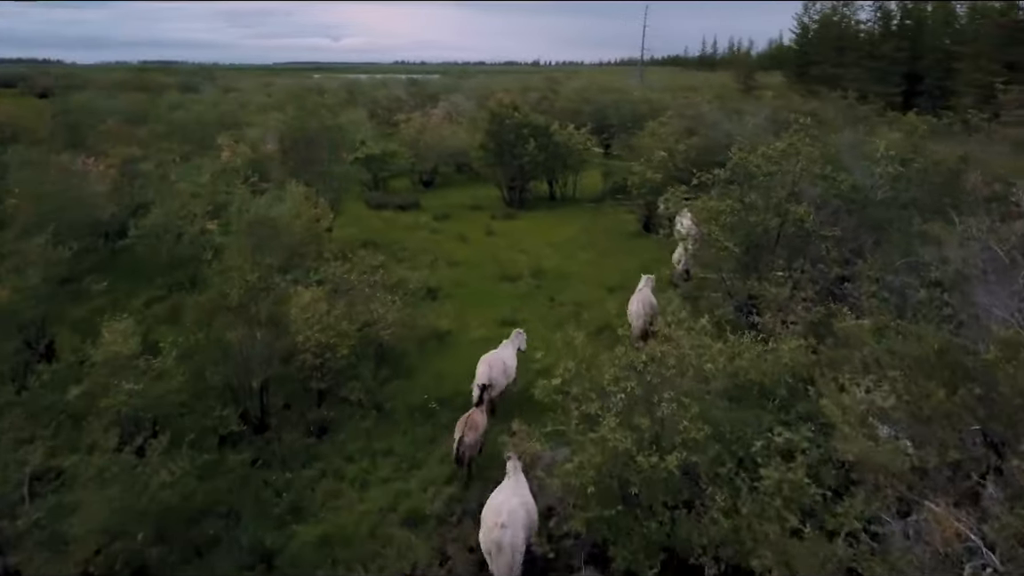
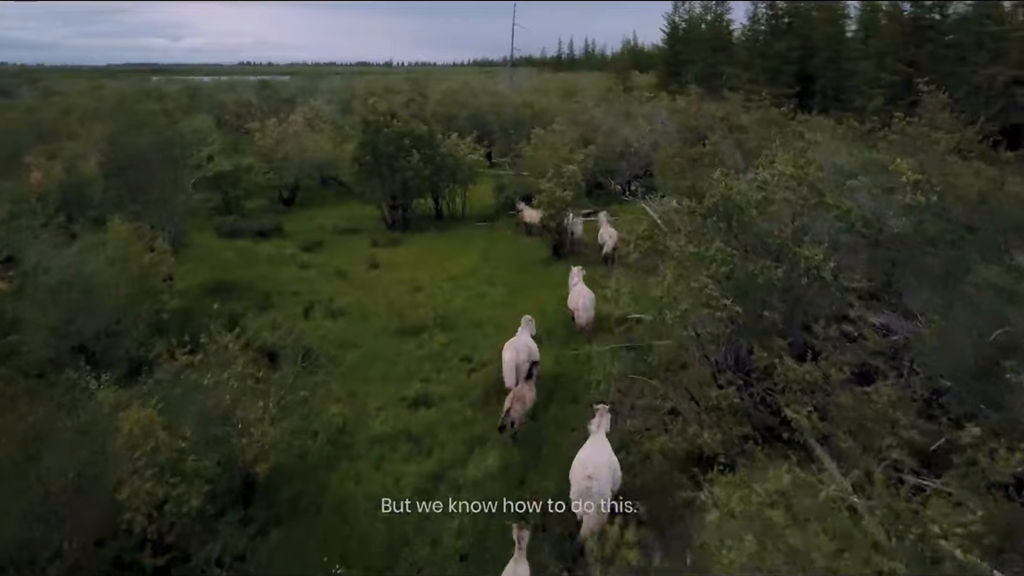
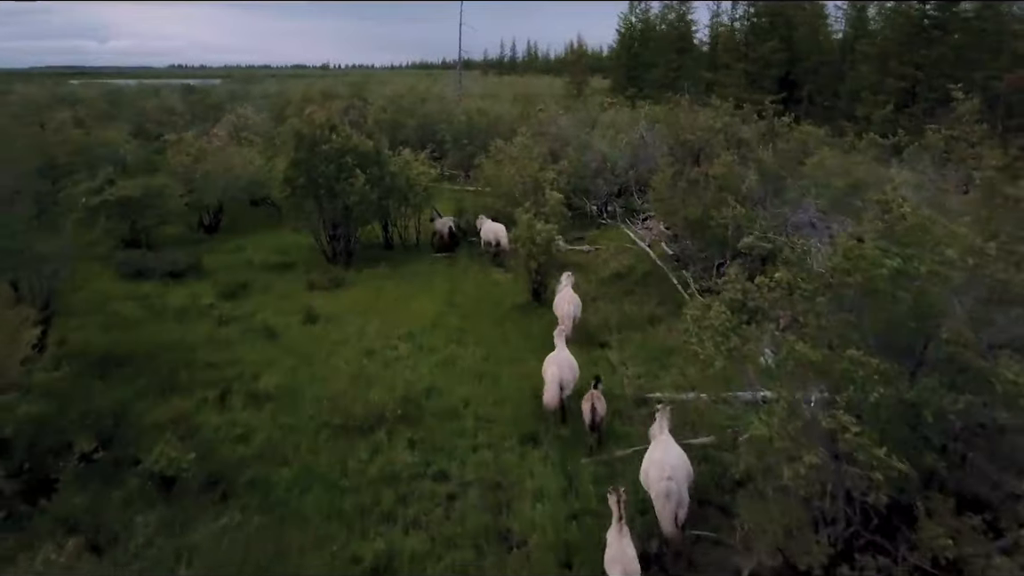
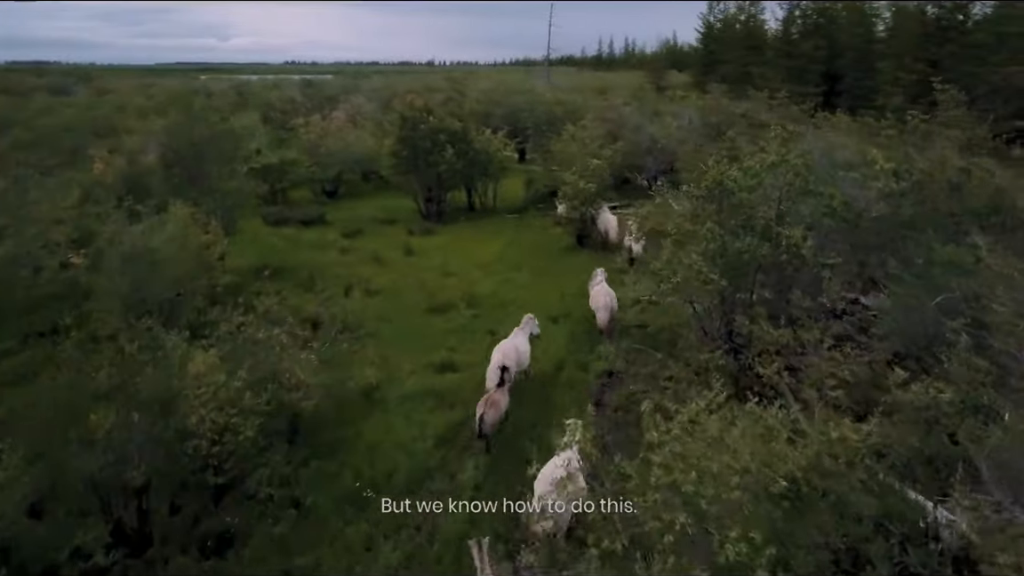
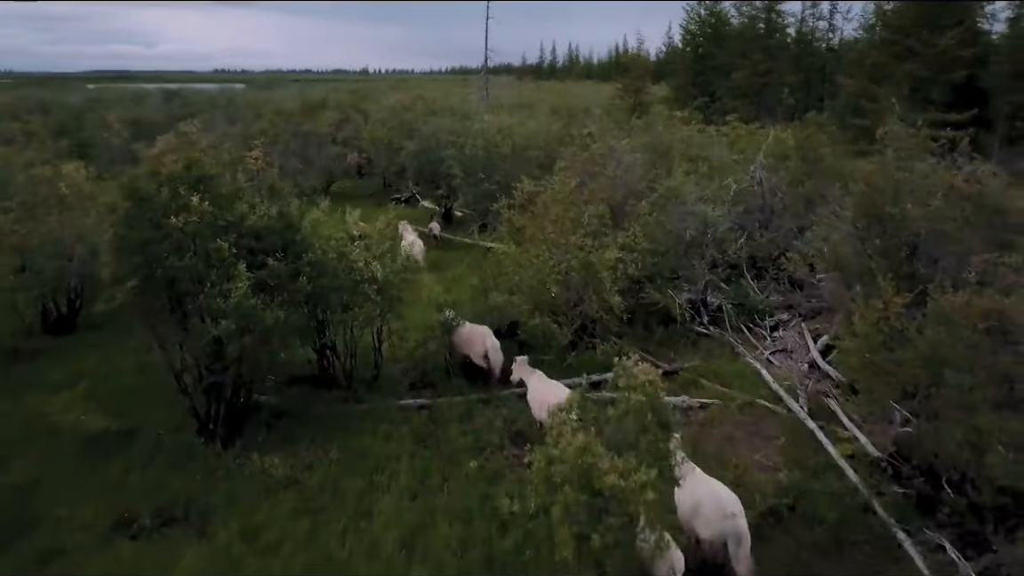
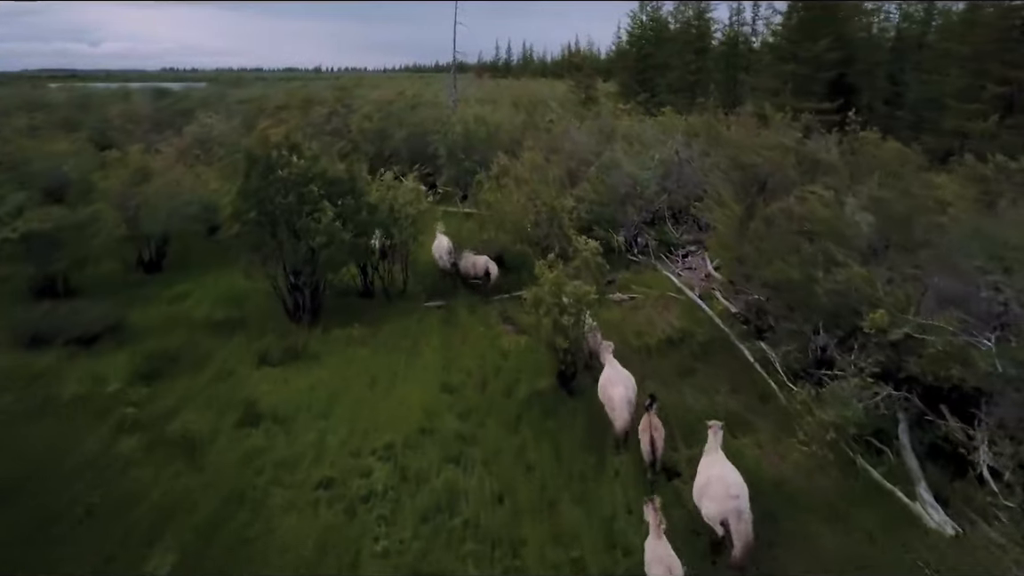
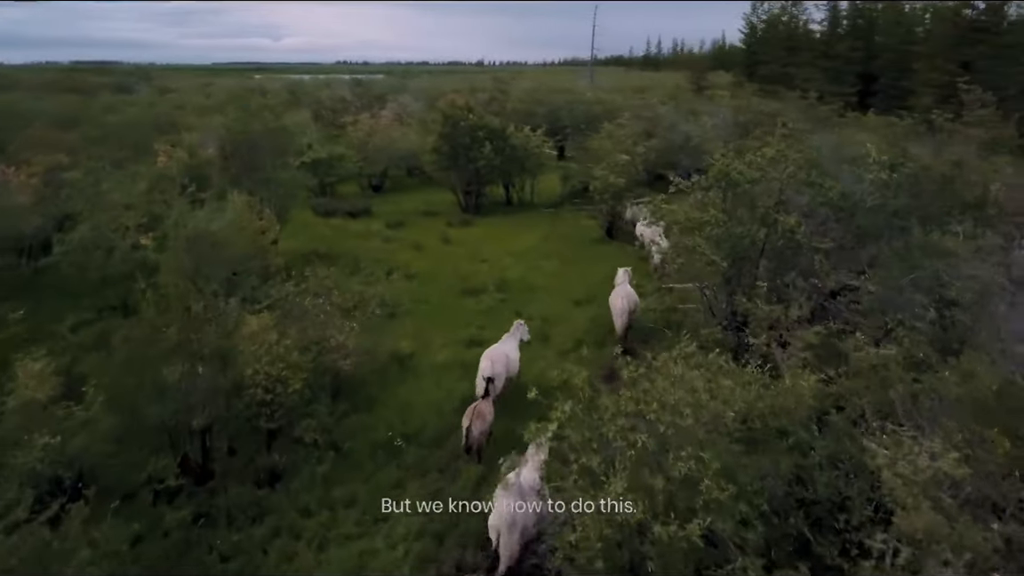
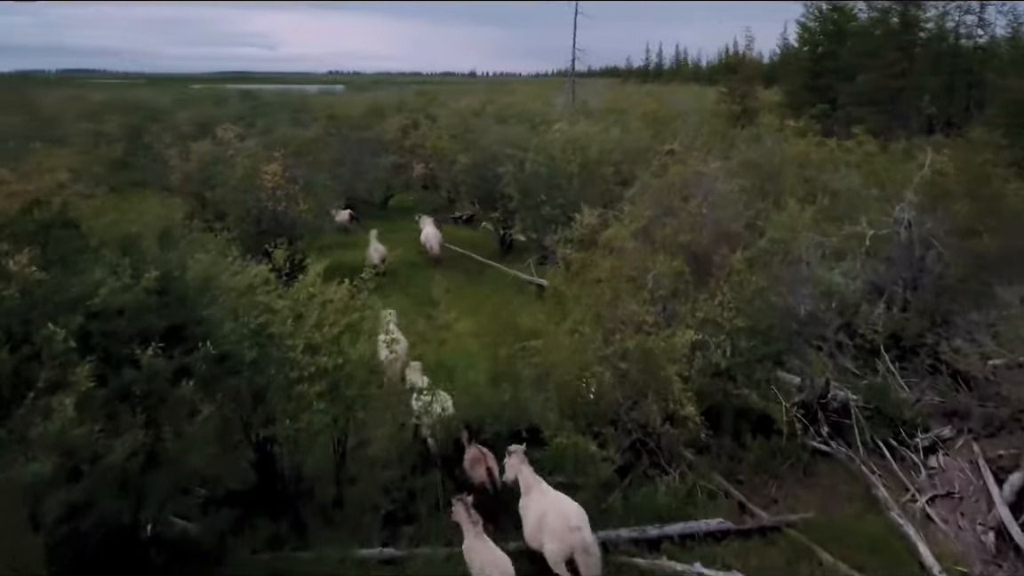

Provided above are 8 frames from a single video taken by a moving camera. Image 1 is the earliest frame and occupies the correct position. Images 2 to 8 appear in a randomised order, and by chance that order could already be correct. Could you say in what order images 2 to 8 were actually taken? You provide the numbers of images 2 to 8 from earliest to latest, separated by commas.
7, 4, 2, 3, 6, 5, 8
